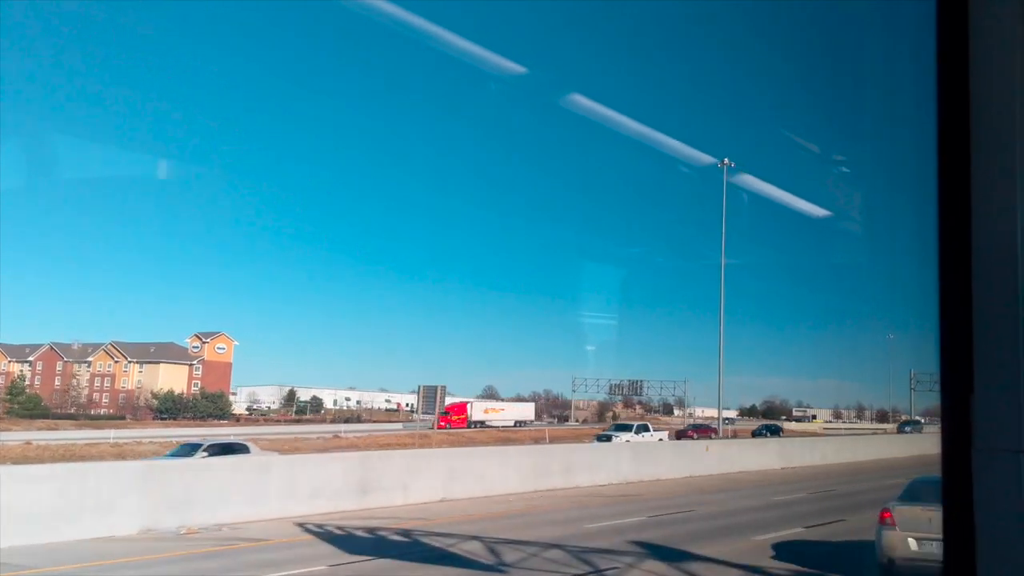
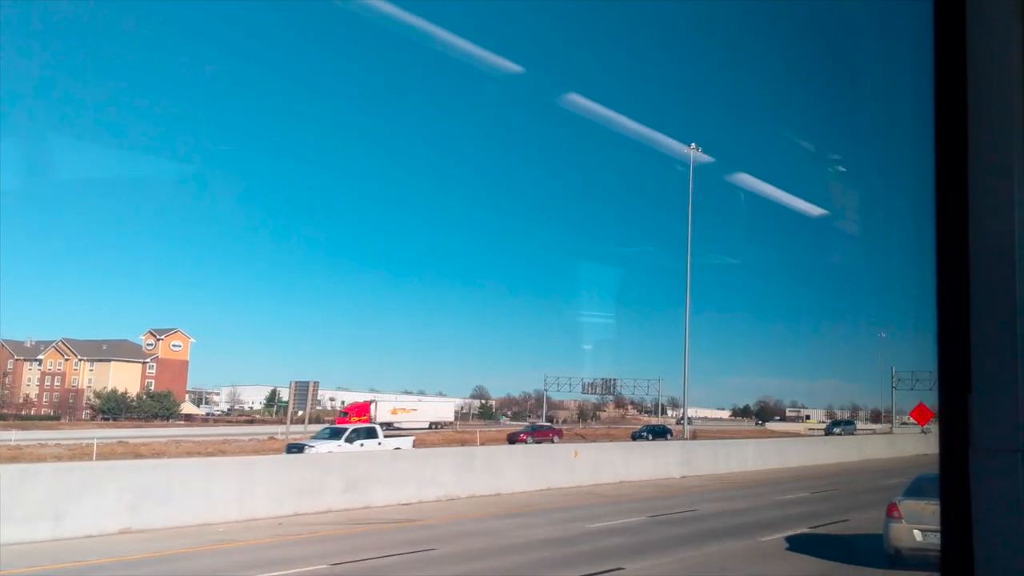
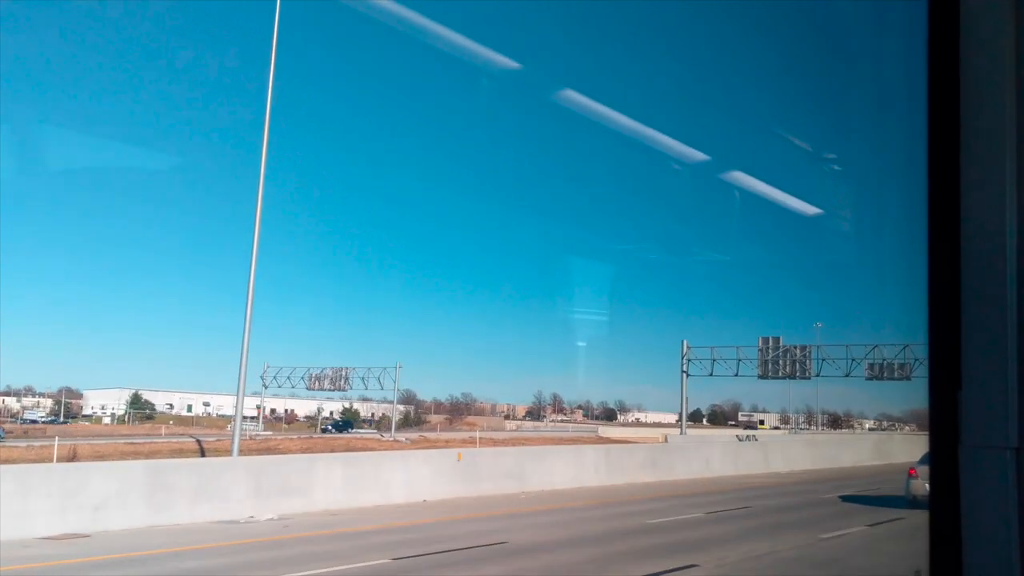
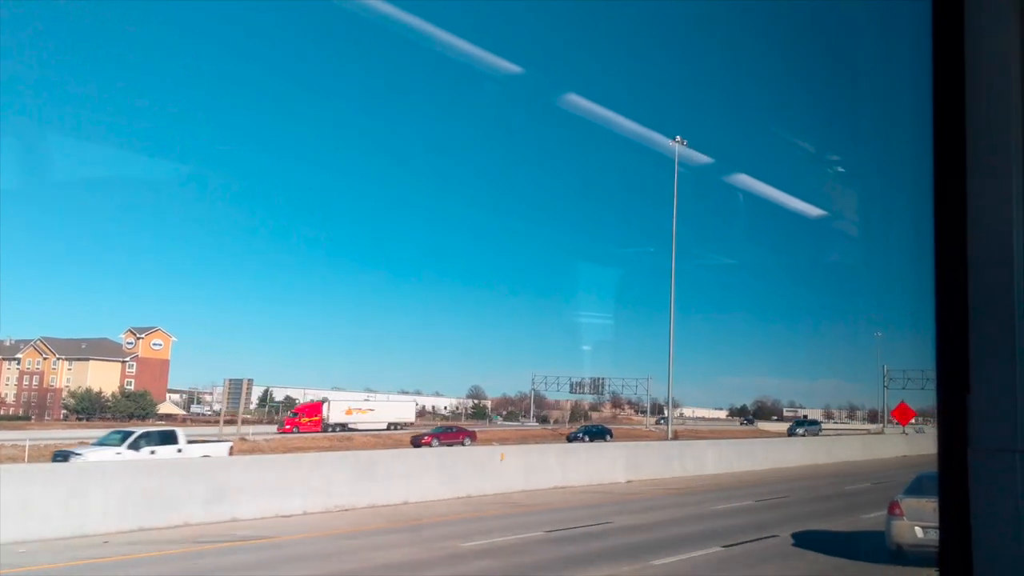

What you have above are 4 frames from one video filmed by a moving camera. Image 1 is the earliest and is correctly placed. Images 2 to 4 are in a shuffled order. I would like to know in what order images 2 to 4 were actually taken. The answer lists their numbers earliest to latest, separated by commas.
2, 4, 3
